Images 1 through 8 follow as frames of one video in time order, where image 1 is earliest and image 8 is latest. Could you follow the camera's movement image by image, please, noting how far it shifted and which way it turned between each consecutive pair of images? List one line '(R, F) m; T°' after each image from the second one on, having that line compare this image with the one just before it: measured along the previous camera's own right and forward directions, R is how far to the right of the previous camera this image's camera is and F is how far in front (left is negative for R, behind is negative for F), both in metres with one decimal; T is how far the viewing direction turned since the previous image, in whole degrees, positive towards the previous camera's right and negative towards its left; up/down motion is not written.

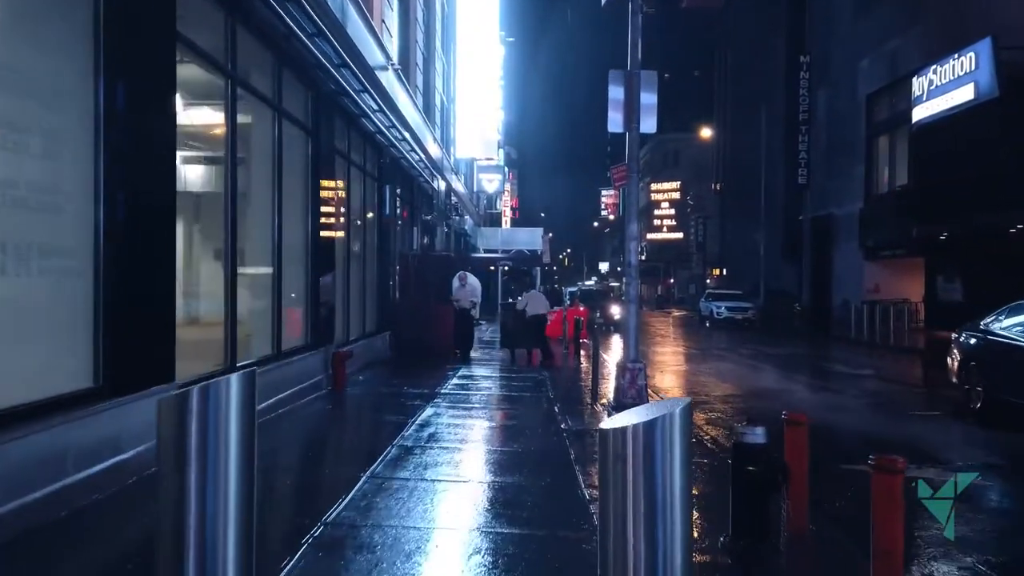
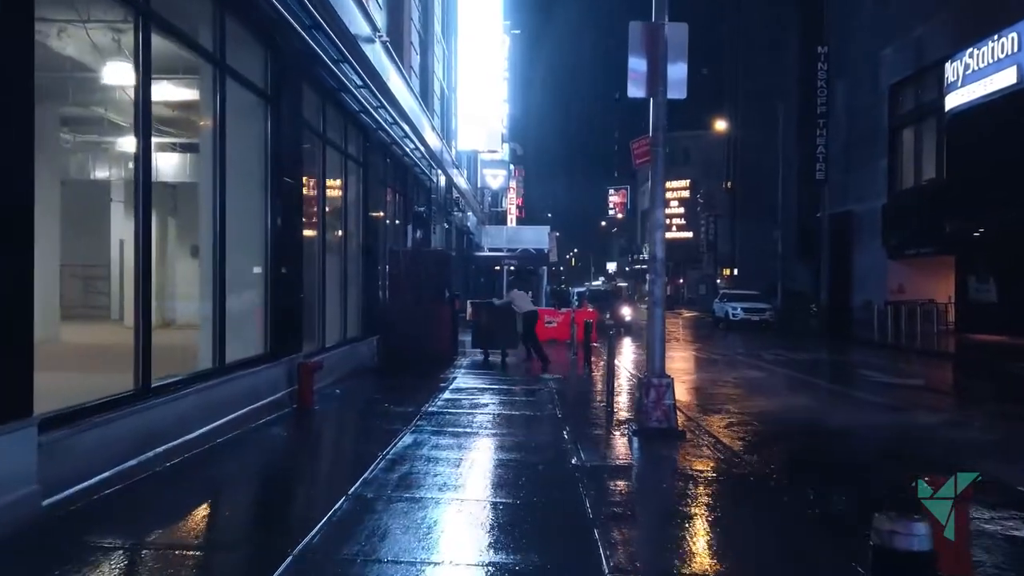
(+0.1, +2.2) m; 0°
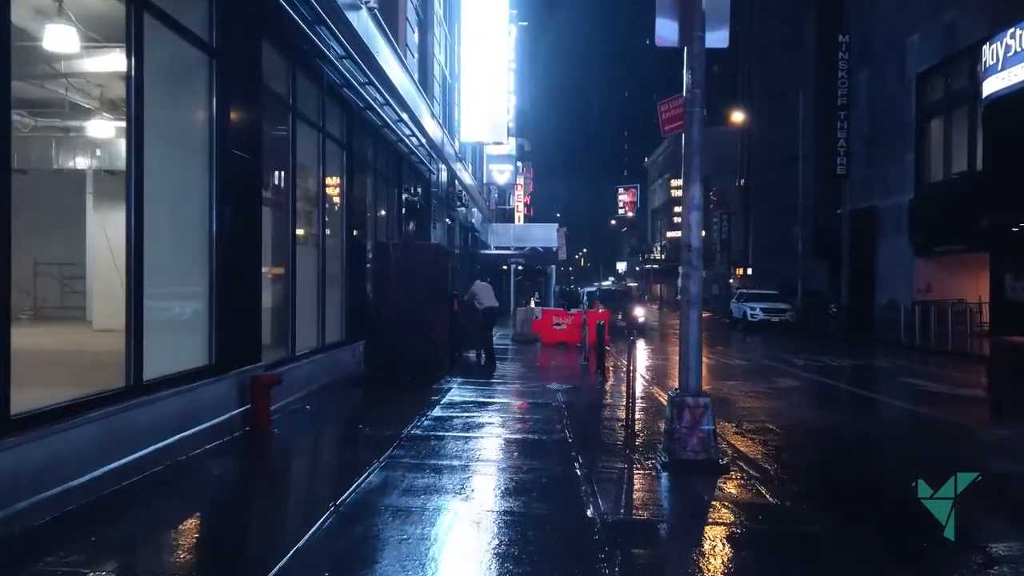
(+0.1, +2.0) m; -1°
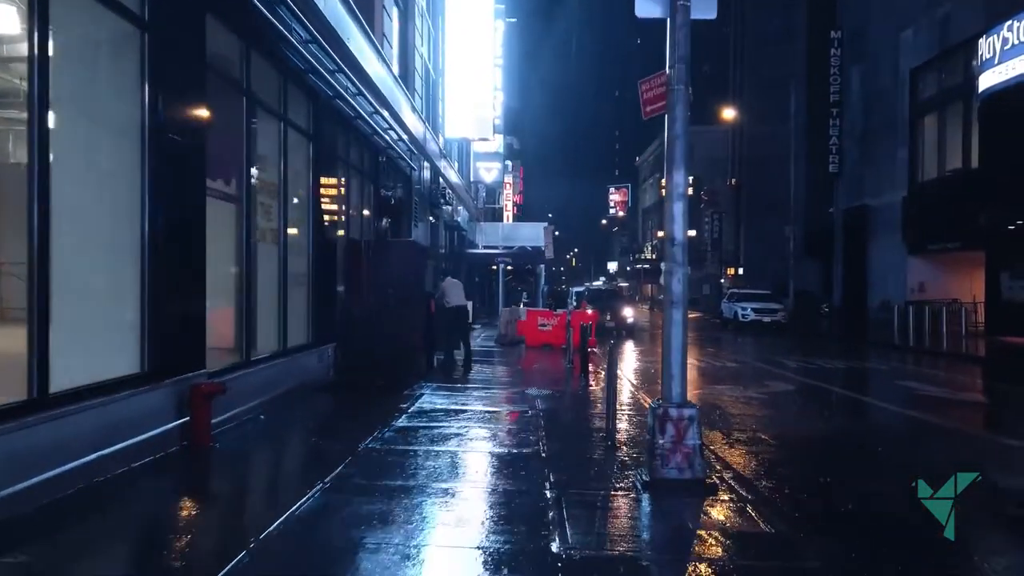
(+0.2, +0.9) m; +1°
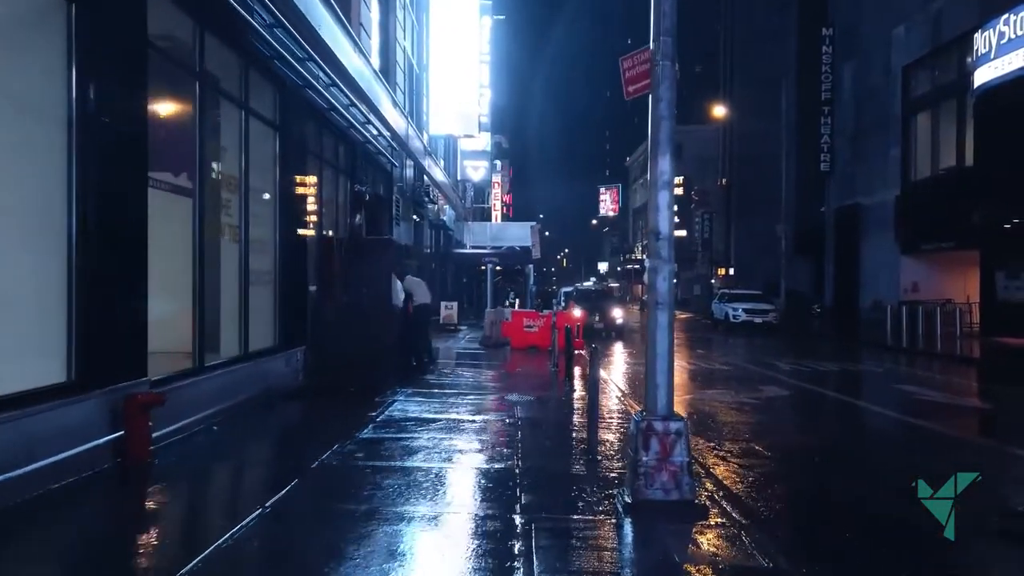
(+0.2, +0.8) m; +1°
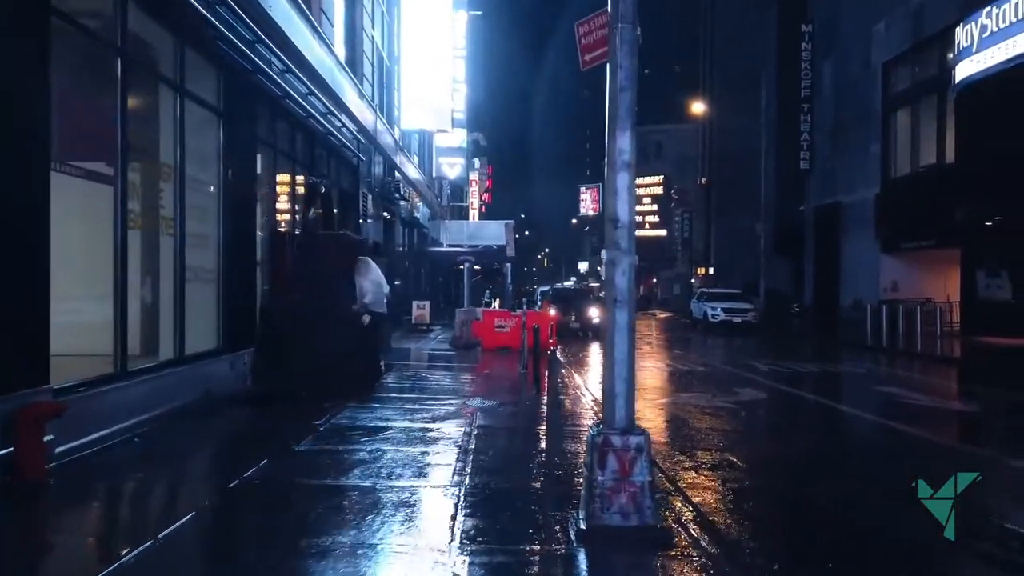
(+0.3, +0.8) m; +1°
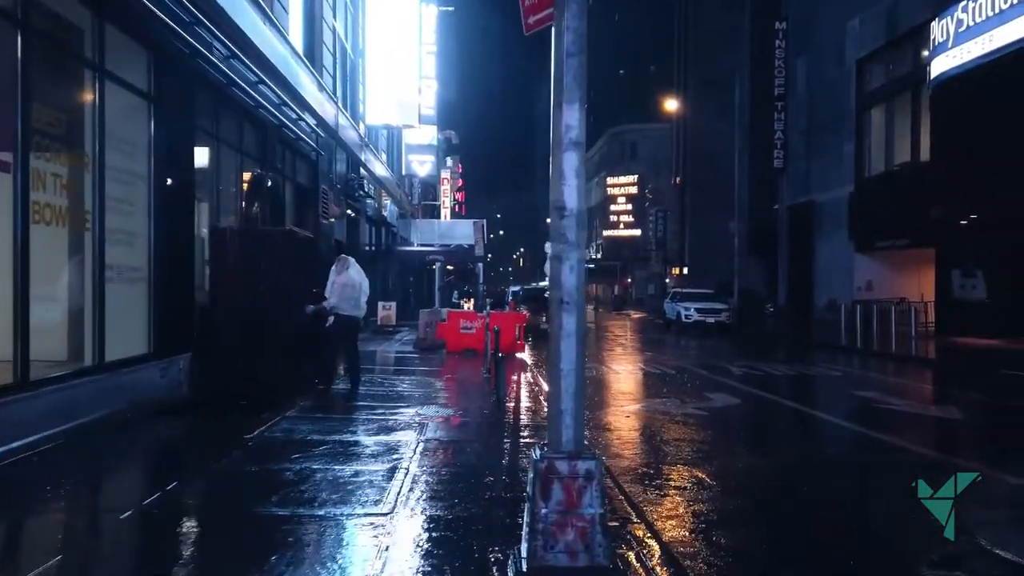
(+0.3, +0.9) m; +2°
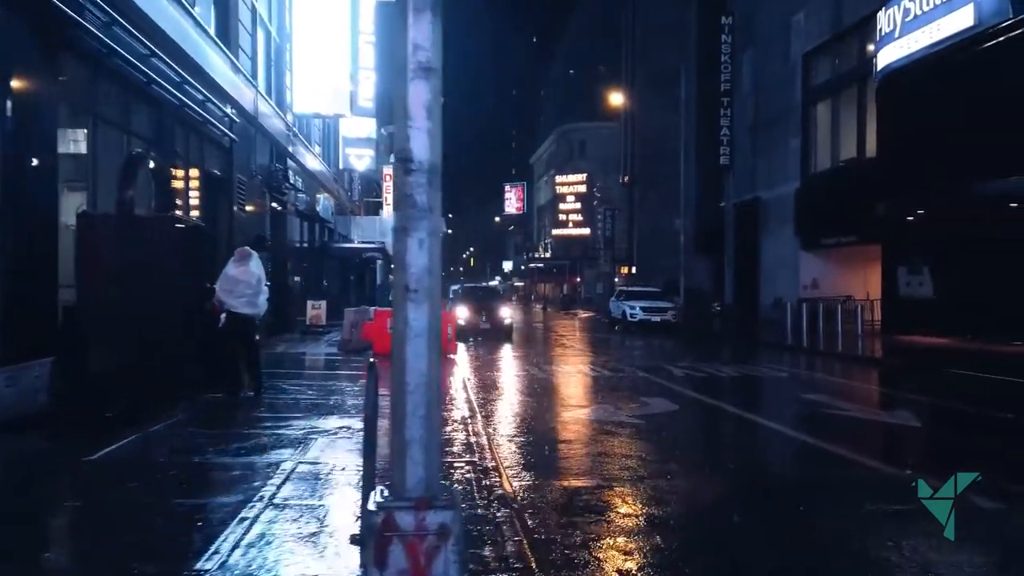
(+0.5, +1.4) m; +3°
